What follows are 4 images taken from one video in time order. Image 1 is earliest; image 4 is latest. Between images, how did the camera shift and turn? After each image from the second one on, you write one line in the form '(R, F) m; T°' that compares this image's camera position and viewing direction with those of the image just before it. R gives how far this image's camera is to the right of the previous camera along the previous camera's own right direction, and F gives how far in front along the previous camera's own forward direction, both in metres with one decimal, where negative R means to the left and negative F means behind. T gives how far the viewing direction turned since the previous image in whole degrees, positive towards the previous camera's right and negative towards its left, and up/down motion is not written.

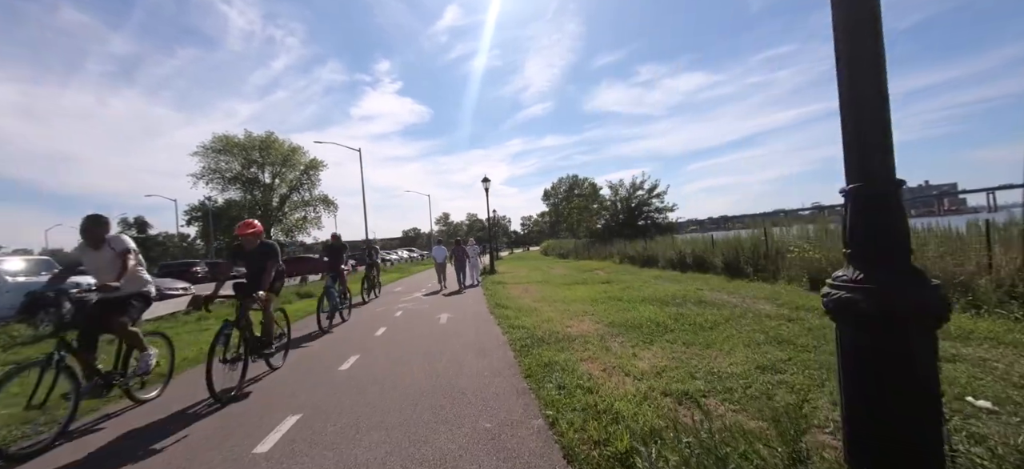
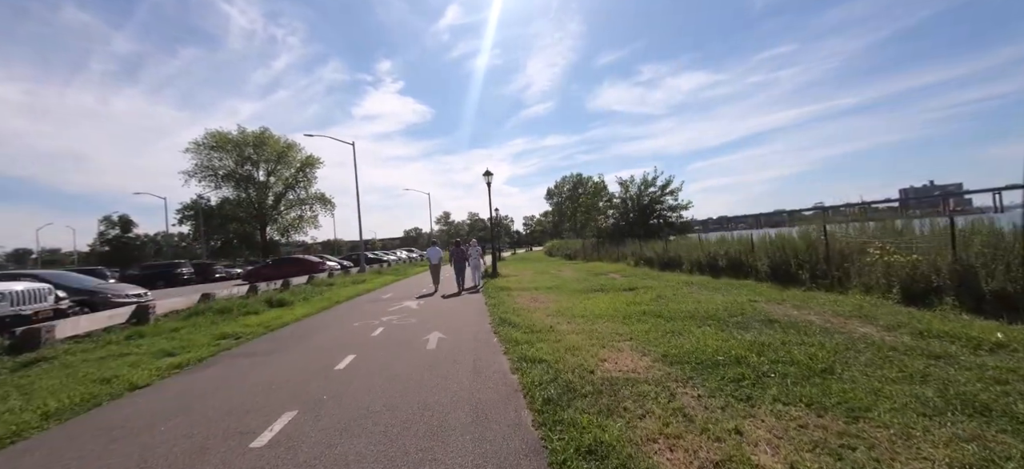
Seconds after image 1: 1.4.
(-0.2, +2.4) m; 0°
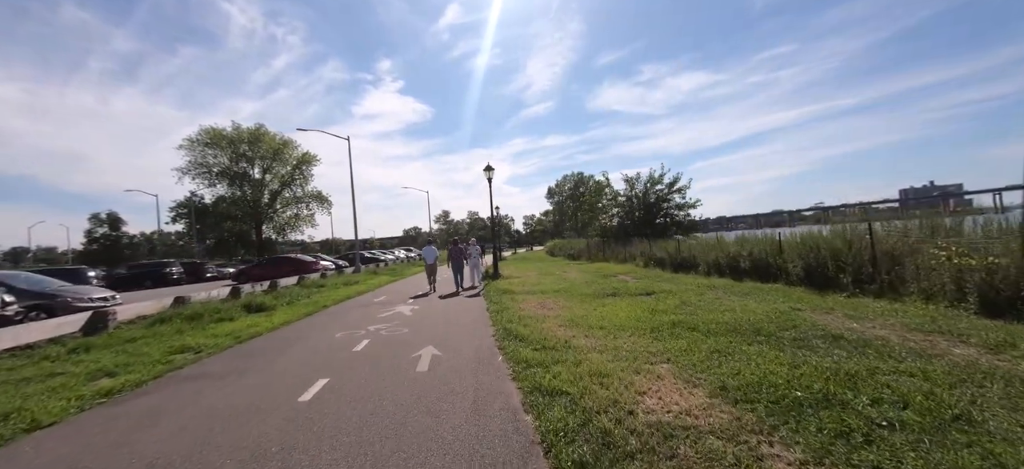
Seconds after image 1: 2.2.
(-0.1, +1.3) m; 0°
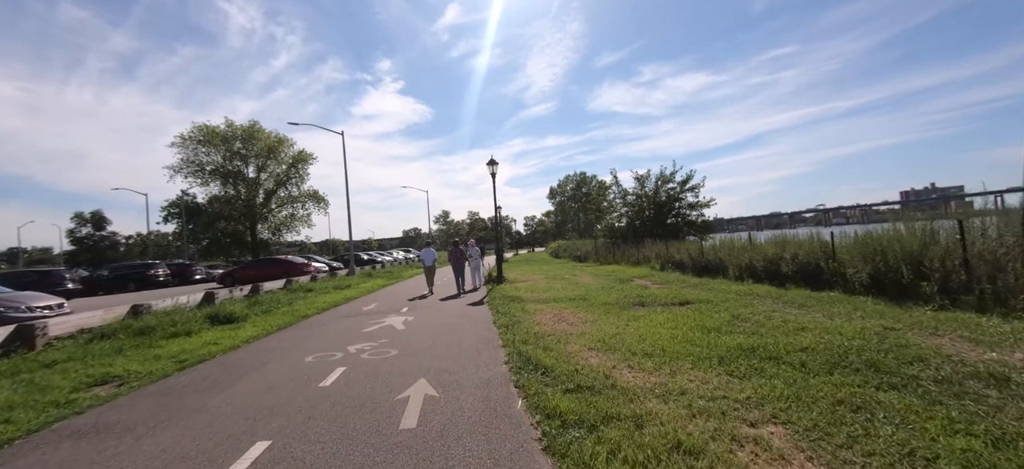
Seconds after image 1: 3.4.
(-0.3, +1.8) m; 0°
